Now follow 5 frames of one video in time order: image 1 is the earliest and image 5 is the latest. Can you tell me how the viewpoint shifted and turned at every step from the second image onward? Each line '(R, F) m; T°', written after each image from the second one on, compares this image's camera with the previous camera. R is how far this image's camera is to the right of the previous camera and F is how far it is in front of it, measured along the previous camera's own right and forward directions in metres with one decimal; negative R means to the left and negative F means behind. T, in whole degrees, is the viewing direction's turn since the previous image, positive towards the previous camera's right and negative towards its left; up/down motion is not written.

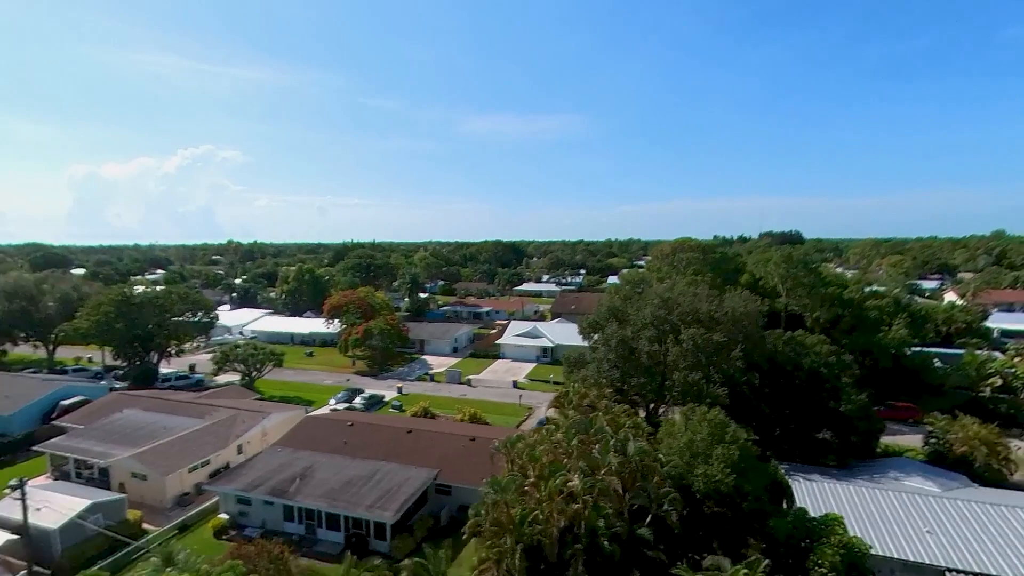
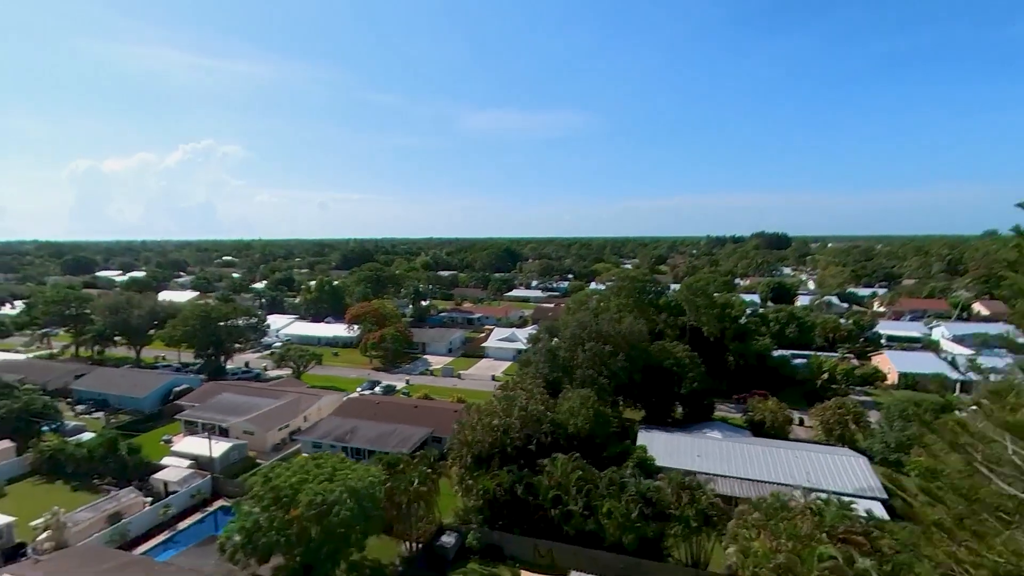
(+1.3, -7.0) m; 0°
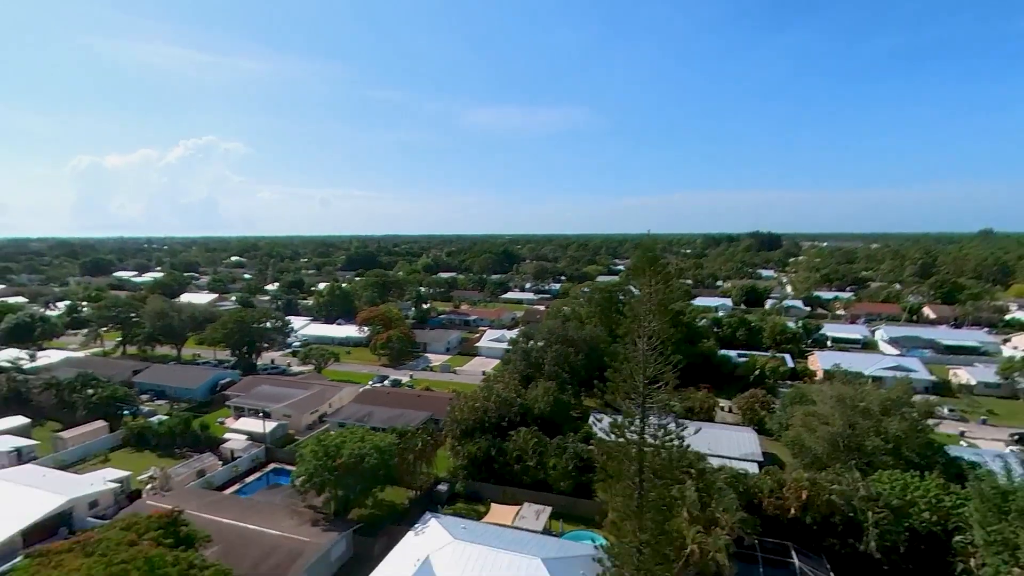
(+0.9, -4.9) m; 0°
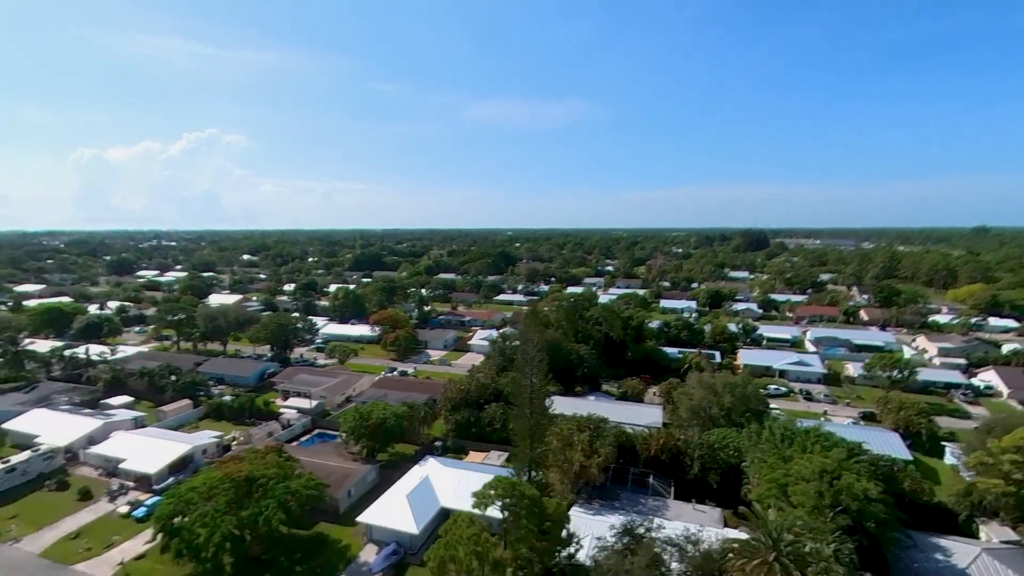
(+1.4, -7.8) m; 0°
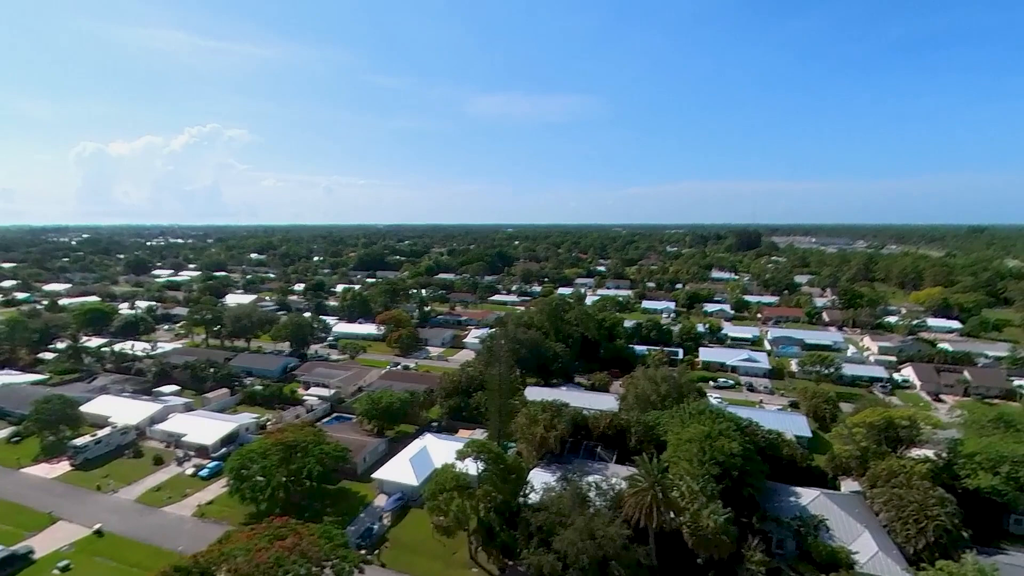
(+1.2, -5.7) m; 0°
